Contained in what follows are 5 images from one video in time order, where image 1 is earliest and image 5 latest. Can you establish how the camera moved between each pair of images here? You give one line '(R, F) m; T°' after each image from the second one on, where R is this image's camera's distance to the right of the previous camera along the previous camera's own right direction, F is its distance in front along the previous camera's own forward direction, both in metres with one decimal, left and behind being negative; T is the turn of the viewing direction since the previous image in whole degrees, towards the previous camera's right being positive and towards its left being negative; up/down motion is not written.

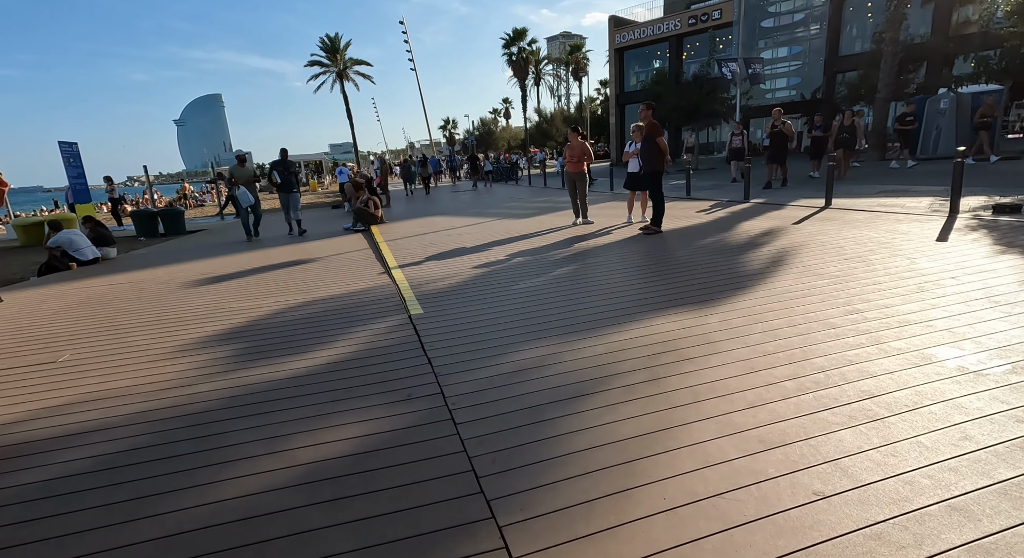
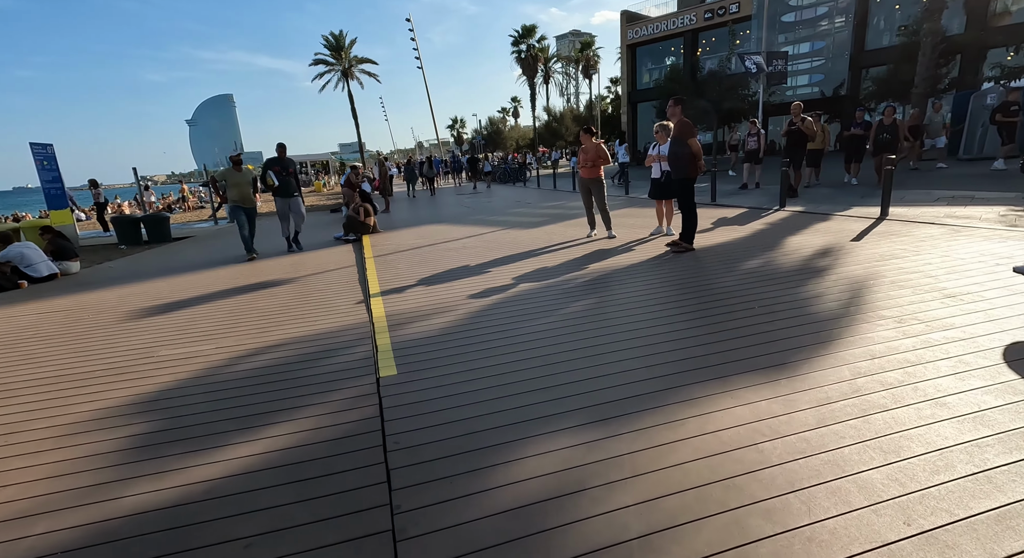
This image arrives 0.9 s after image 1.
(0.0, +1.2) m; -1°
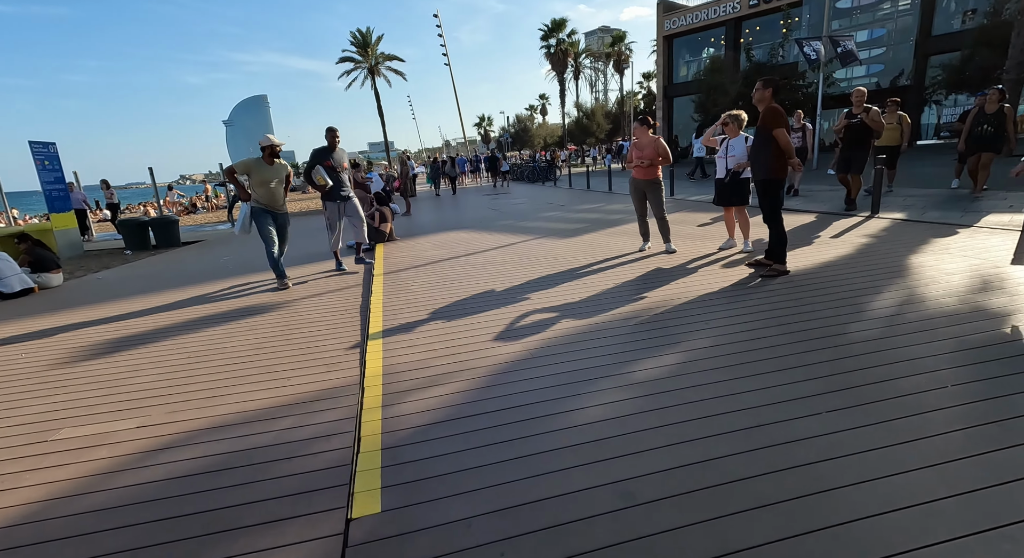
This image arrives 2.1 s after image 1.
(-0.1, +1.5) m; -3°
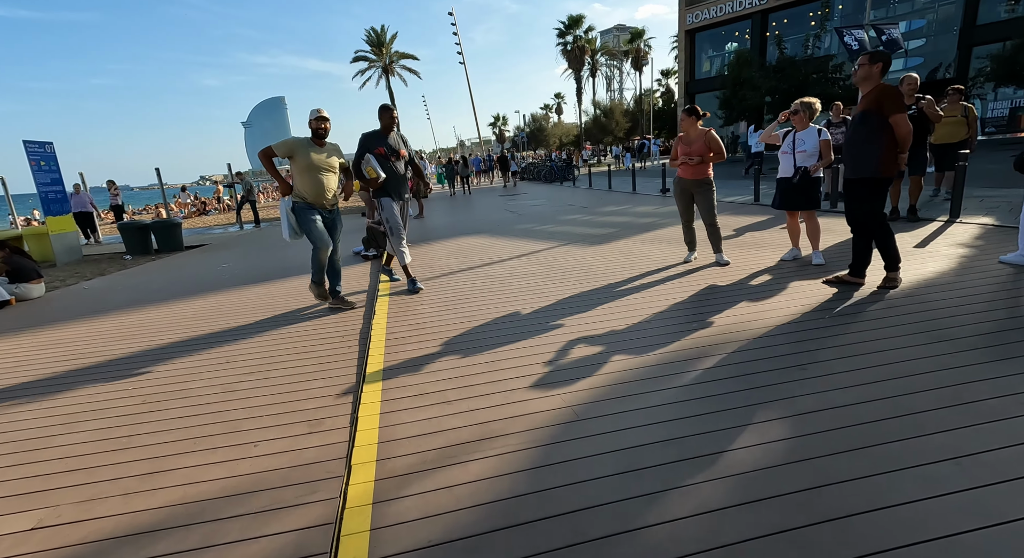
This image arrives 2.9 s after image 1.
(-0.1, +0.9) m; -2°
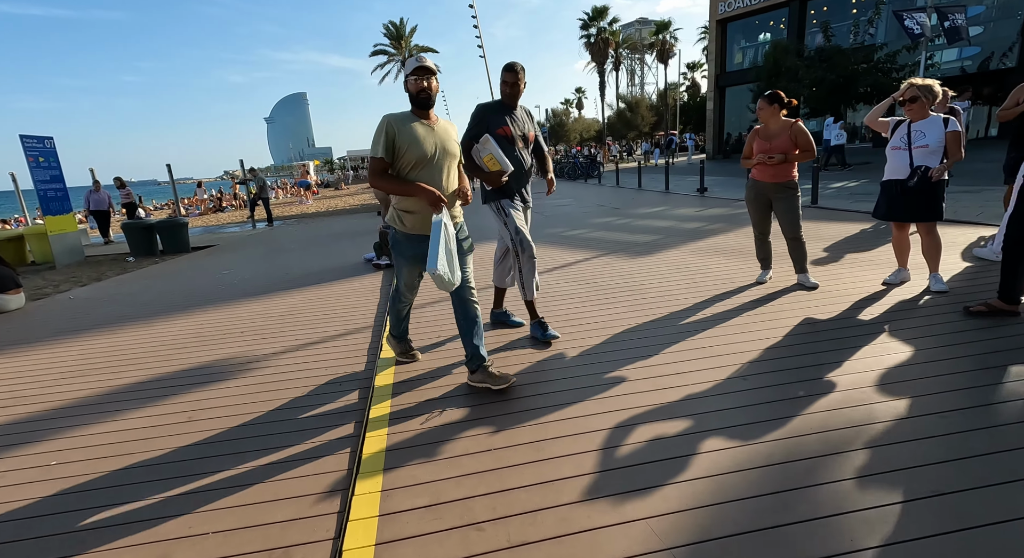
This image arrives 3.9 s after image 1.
(-0.2, +1.1) m; -2°
